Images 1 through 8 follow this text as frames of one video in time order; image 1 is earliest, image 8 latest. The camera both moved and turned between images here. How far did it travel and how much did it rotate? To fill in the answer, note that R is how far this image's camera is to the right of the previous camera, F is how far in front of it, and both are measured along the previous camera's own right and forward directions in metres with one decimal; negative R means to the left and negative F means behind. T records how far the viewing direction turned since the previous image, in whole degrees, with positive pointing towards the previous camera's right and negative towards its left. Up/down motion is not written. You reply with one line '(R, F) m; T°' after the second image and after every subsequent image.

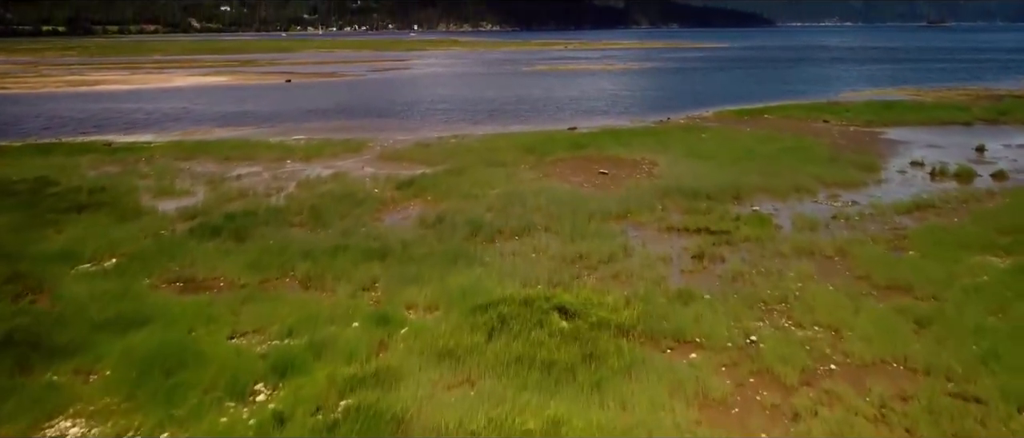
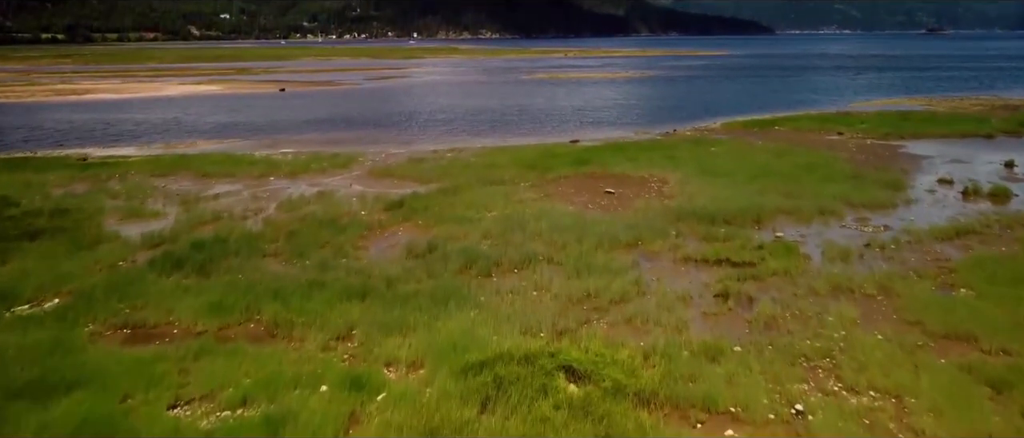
(0.0, +1.4) m; 0°
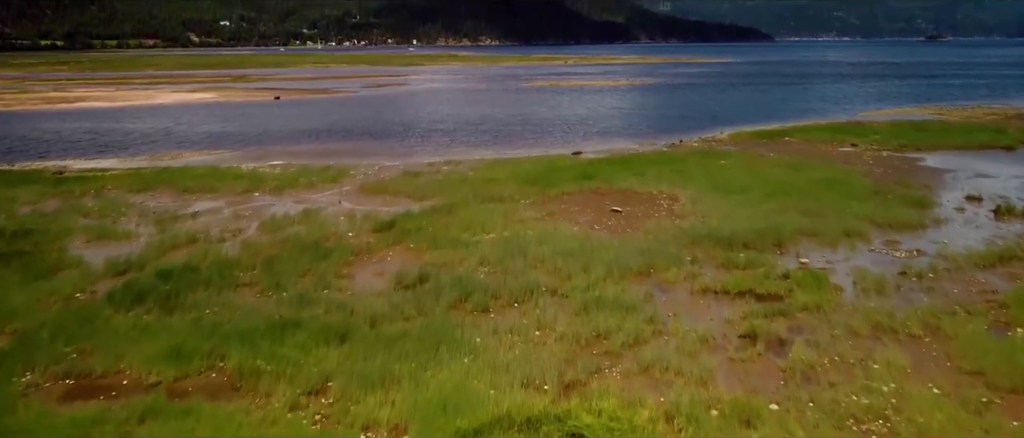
(0.0, +1.2) m; 0°
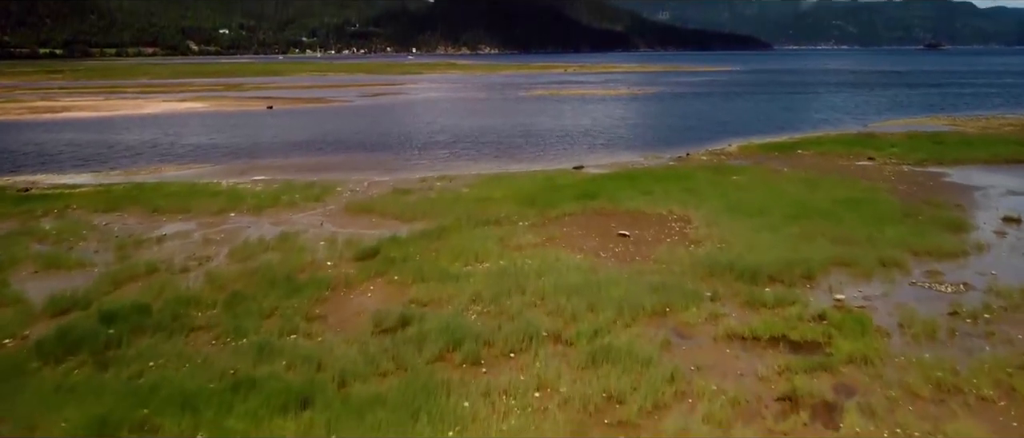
(+0.1, +1.5) m; 0°
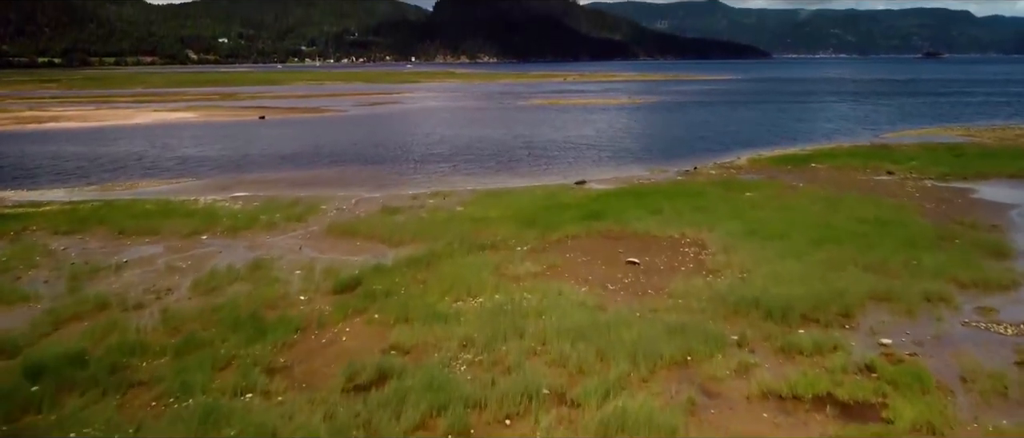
(0.0, +1.5) m; 0°
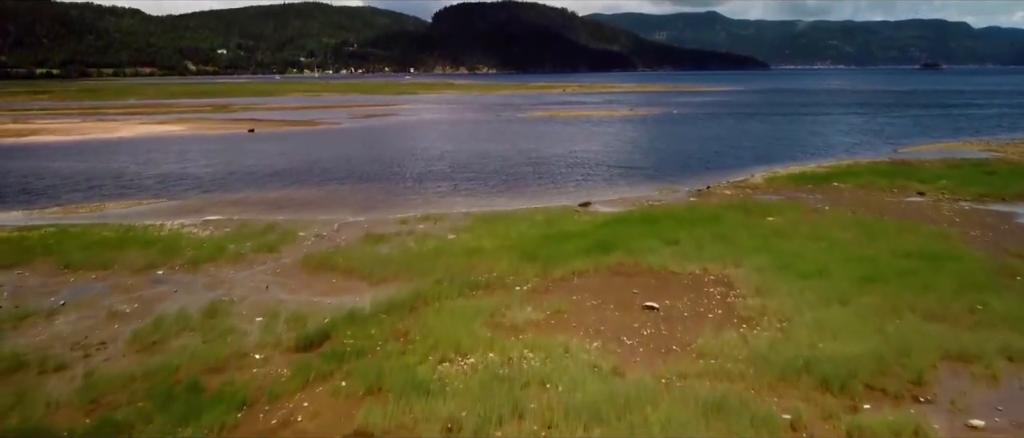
(0.0, +1.9) m; 0°
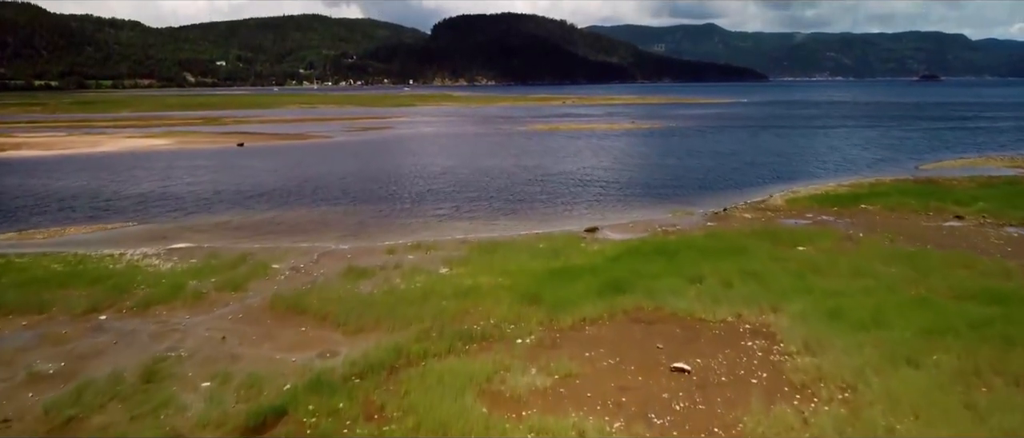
(0.0, +1.9) m; 0°
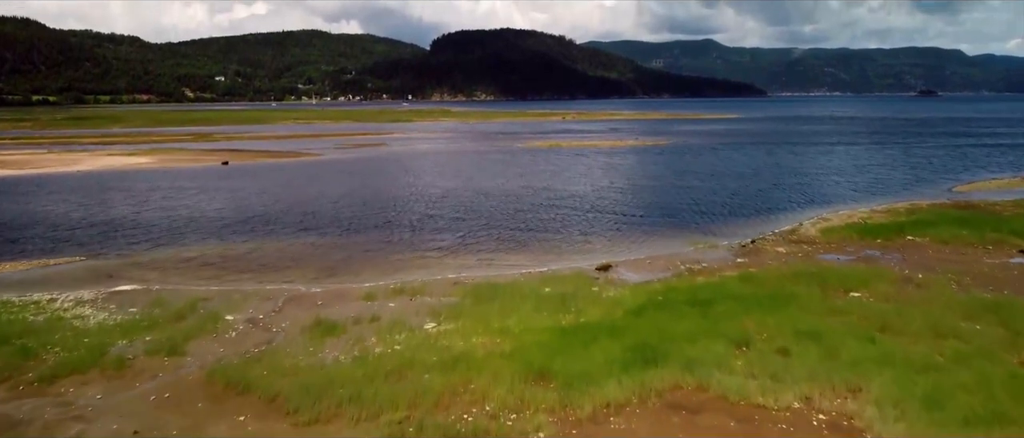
(0.0, +2.6) m; 0°
